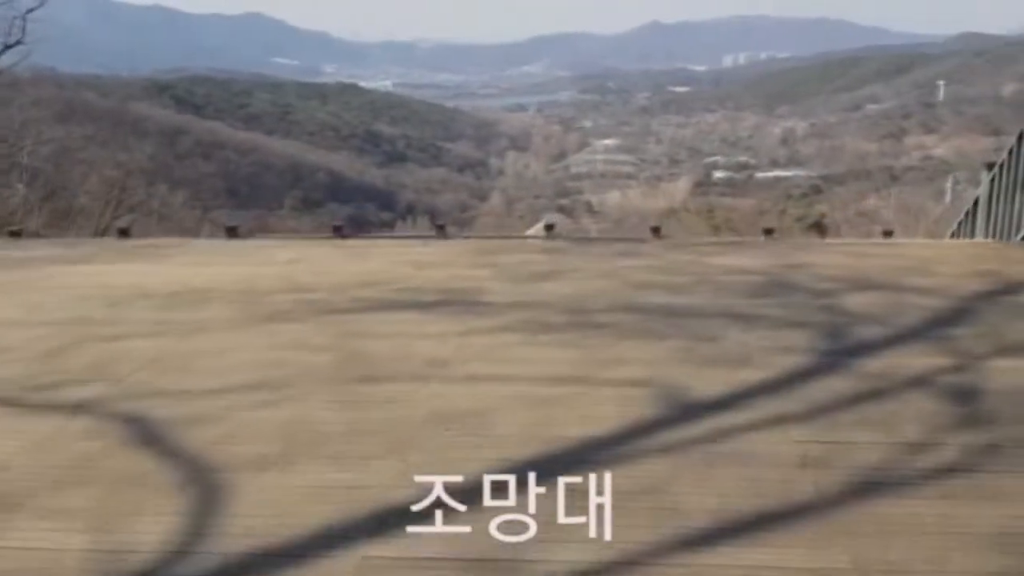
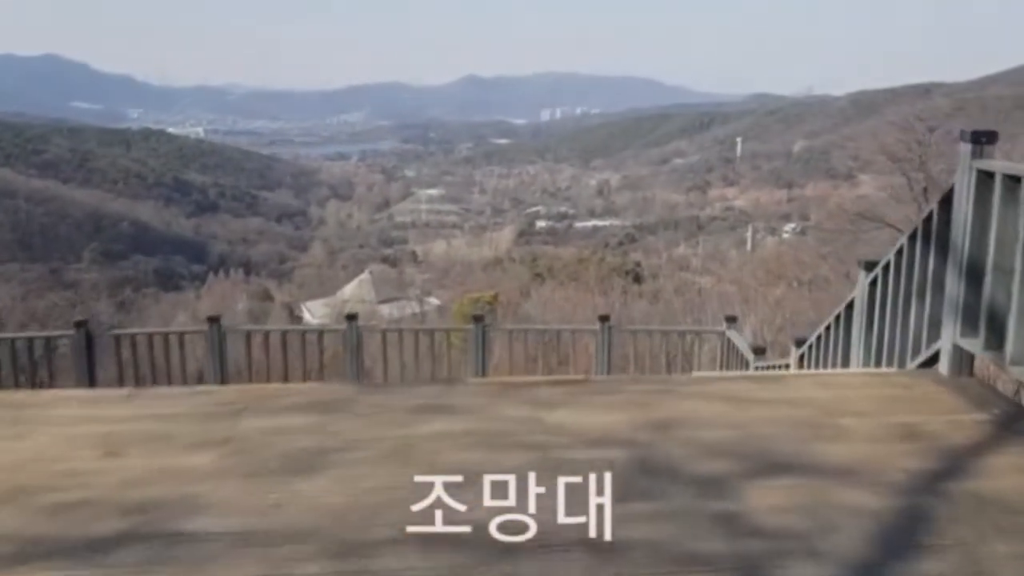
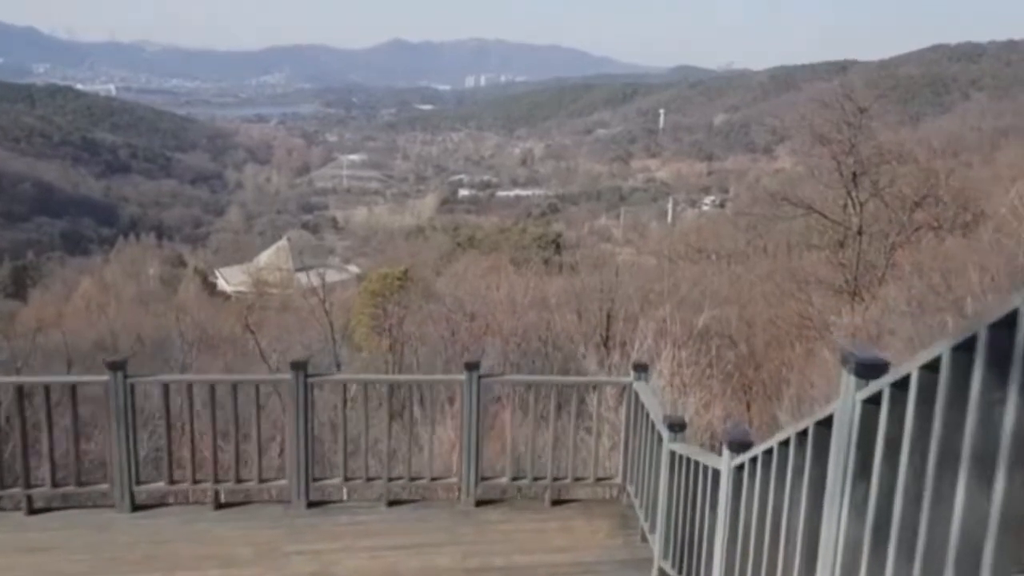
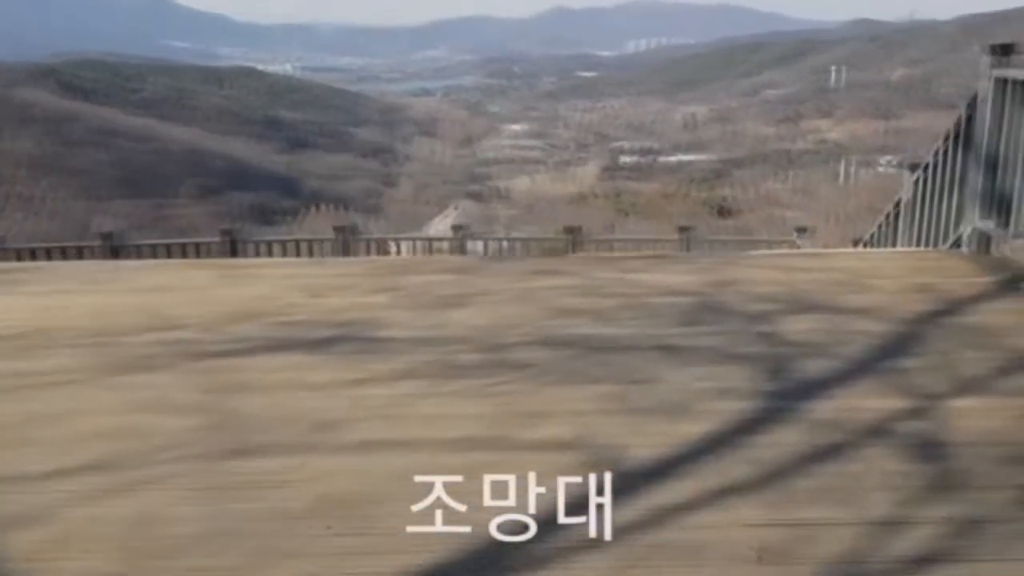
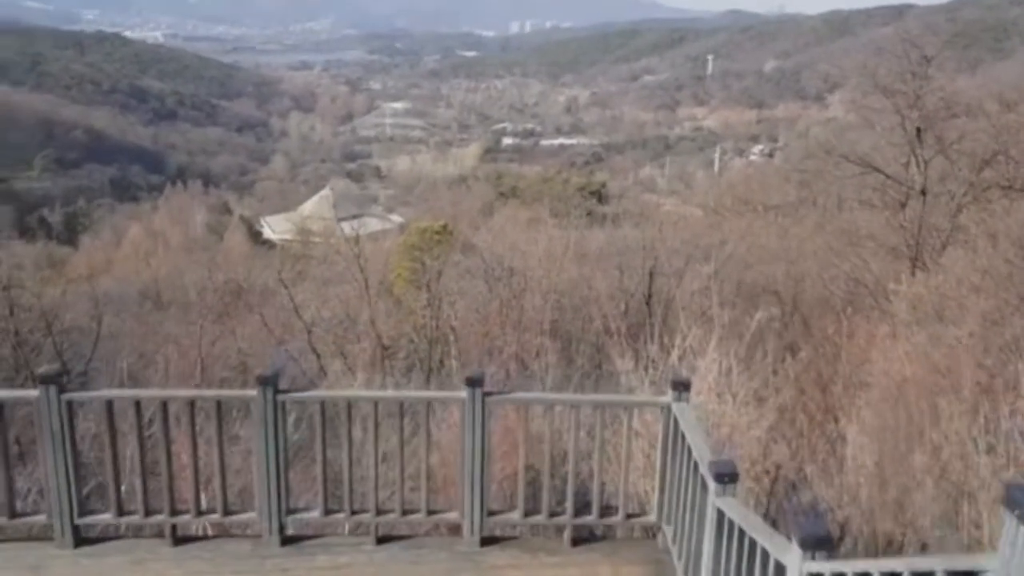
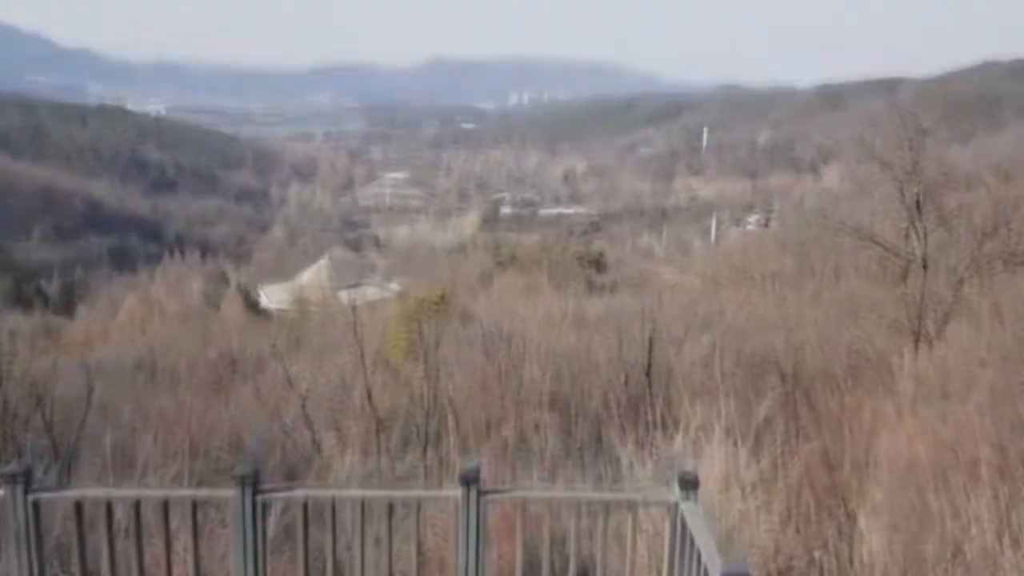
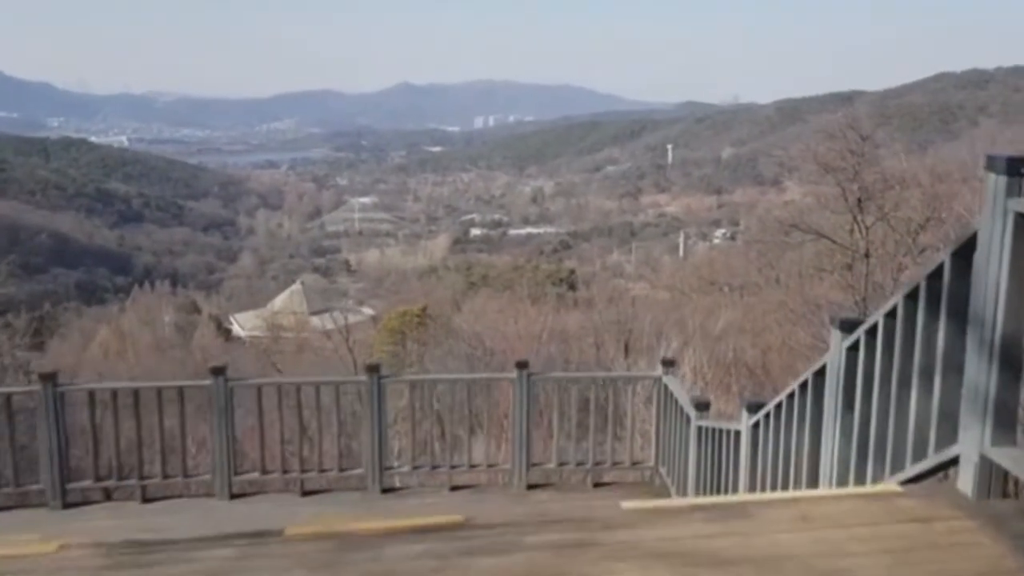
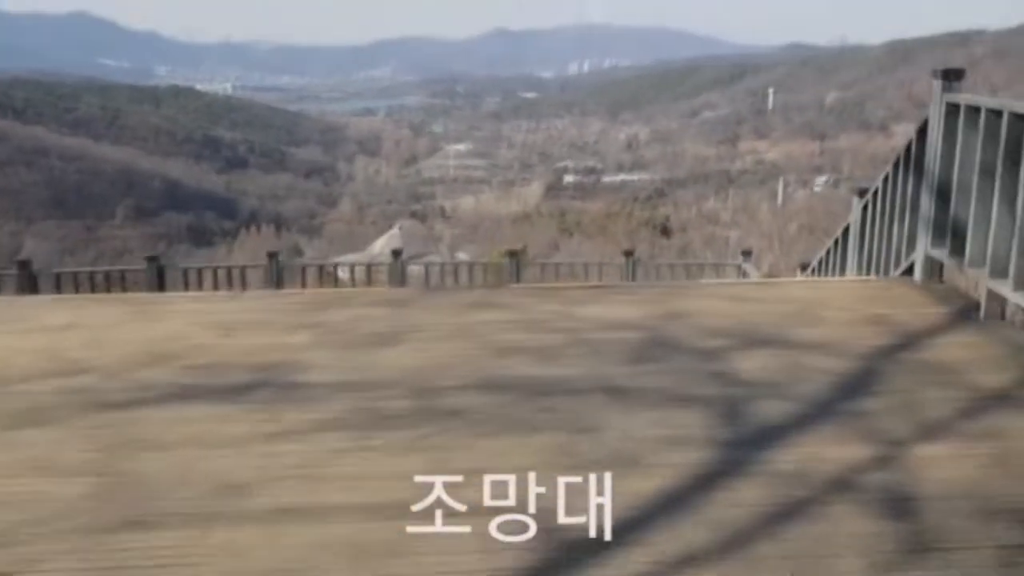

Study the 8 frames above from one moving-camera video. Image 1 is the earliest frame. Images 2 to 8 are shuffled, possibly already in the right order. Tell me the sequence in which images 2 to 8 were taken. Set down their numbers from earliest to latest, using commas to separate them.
4, 8, 2, 7, 3, 5, 6
